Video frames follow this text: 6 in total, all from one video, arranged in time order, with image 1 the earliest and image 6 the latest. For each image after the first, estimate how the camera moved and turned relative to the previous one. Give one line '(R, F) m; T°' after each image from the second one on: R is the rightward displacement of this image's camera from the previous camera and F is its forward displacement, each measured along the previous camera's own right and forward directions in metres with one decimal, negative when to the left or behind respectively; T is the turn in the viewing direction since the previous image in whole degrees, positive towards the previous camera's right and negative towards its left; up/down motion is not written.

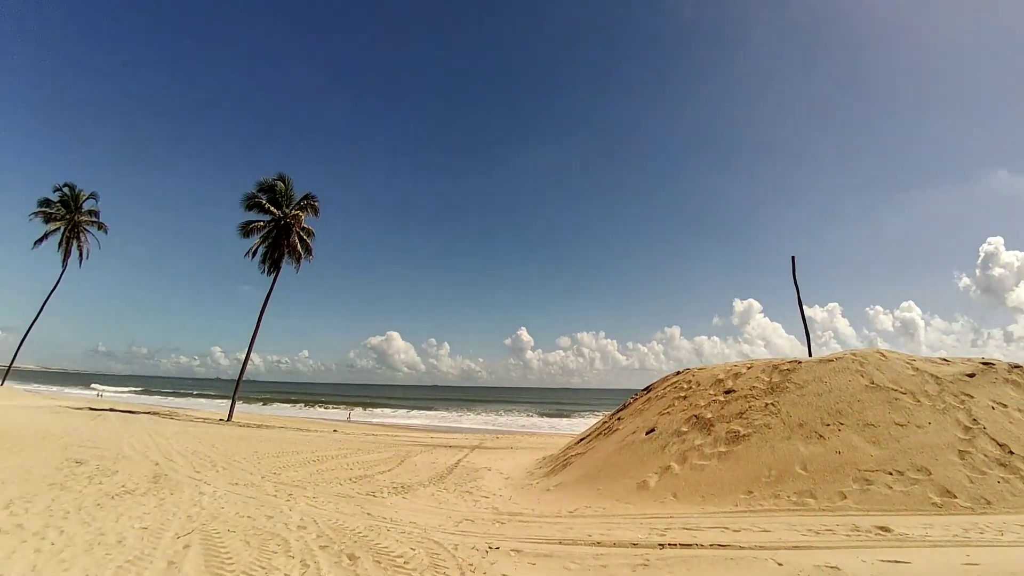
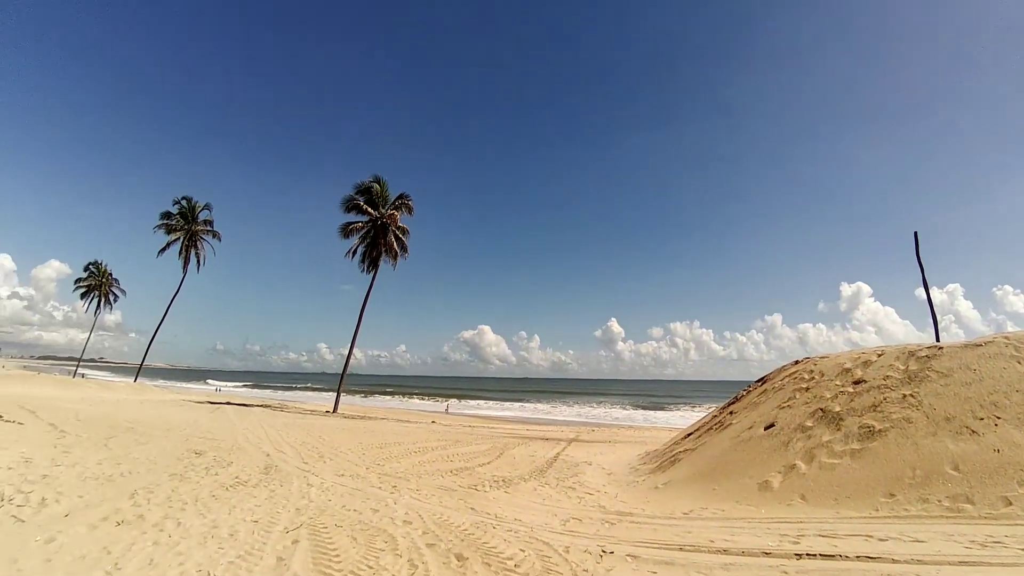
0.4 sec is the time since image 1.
(-0.5, +0.8) m; -9°
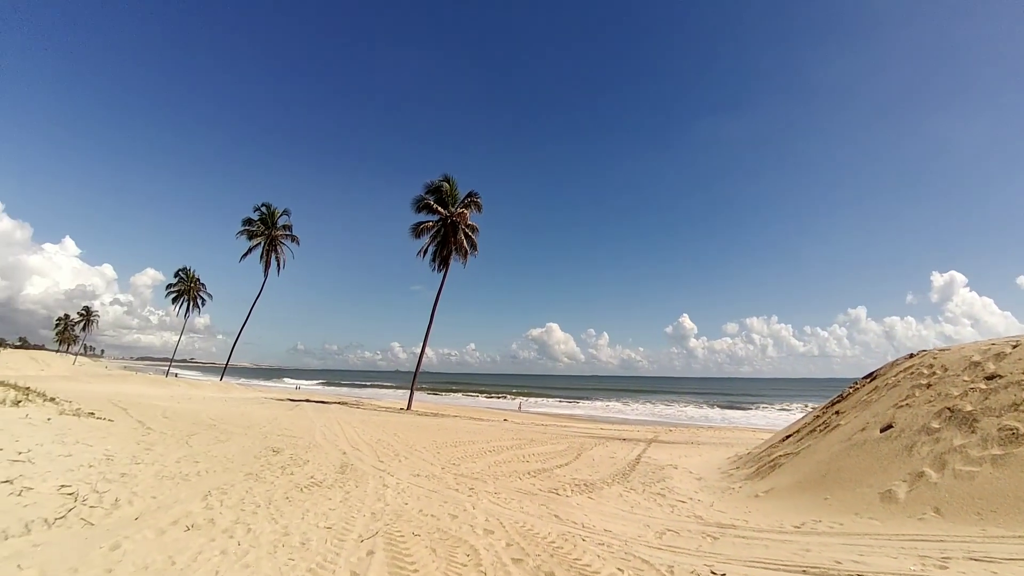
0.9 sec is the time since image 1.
(-0.4, +0.8) m; -7°
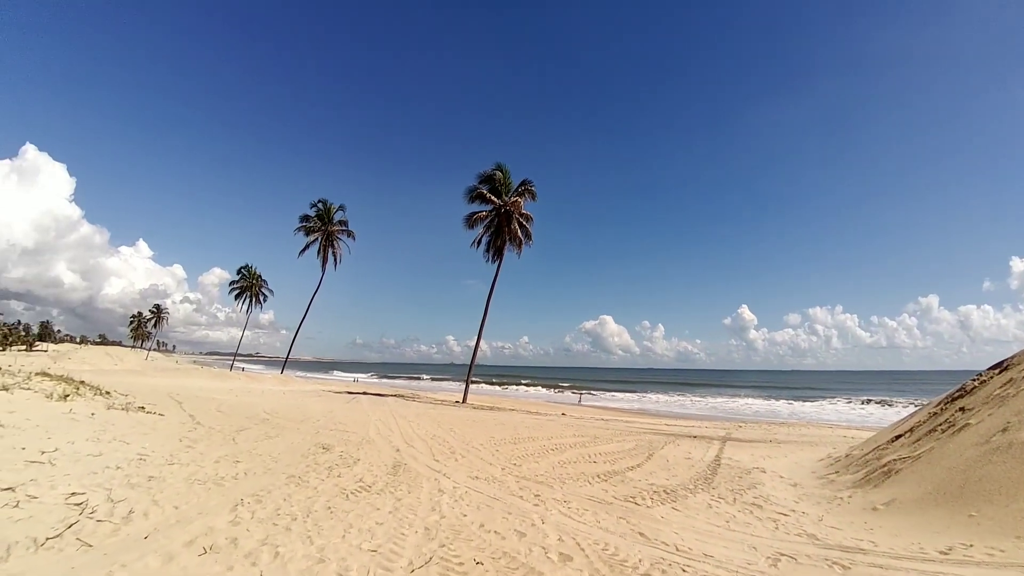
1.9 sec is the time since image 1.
(-0.3, +1.1) m; -6°
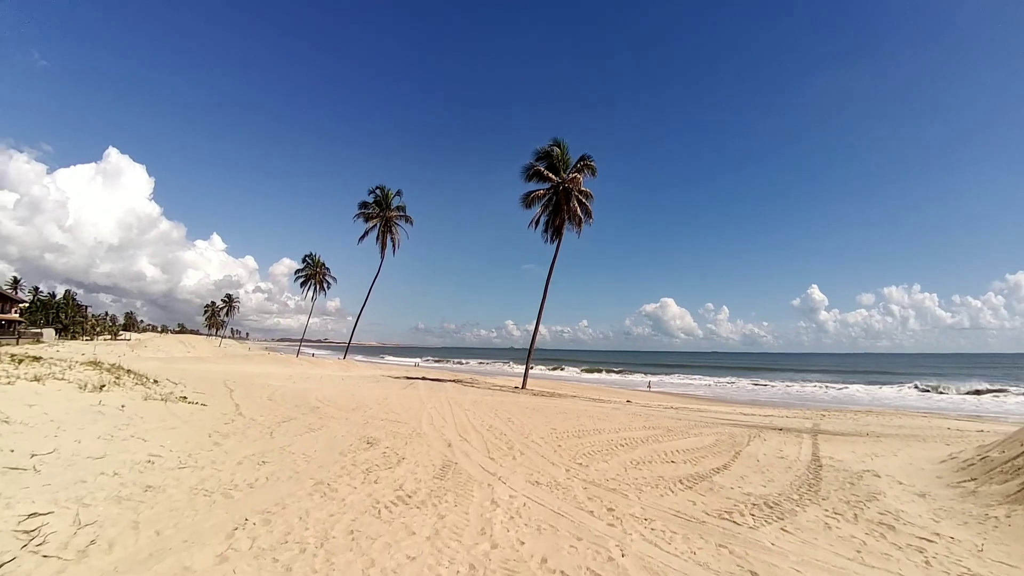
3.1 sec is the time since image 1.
(-0.1, +1.2) m; -7°
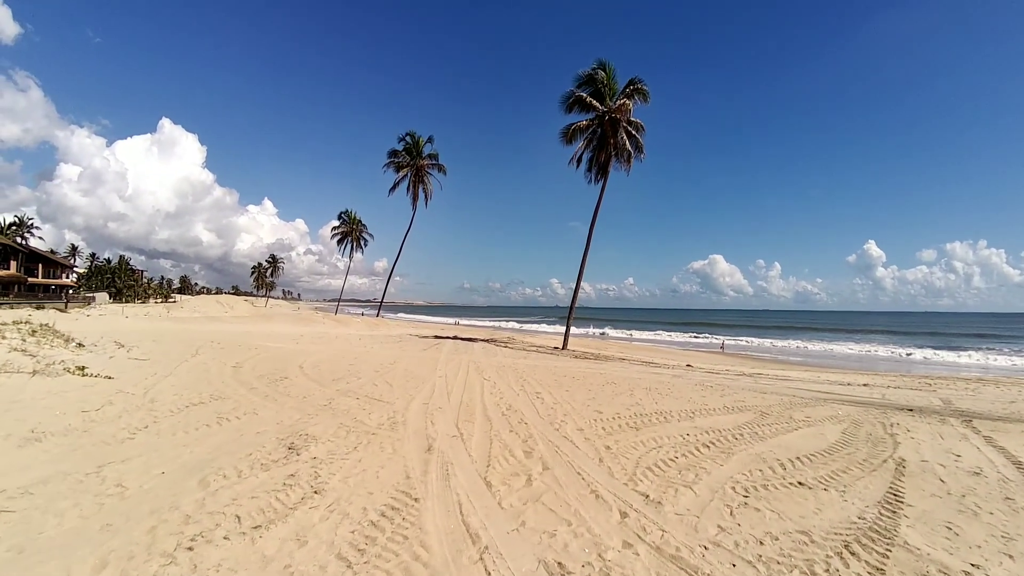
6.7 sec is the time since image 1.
(+0.4, +3.3) m; -7°
